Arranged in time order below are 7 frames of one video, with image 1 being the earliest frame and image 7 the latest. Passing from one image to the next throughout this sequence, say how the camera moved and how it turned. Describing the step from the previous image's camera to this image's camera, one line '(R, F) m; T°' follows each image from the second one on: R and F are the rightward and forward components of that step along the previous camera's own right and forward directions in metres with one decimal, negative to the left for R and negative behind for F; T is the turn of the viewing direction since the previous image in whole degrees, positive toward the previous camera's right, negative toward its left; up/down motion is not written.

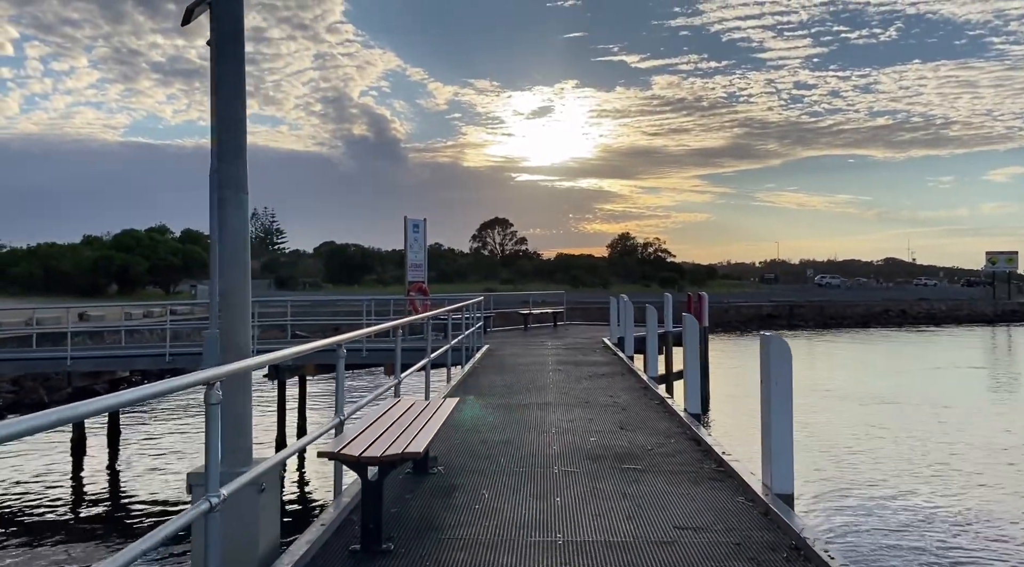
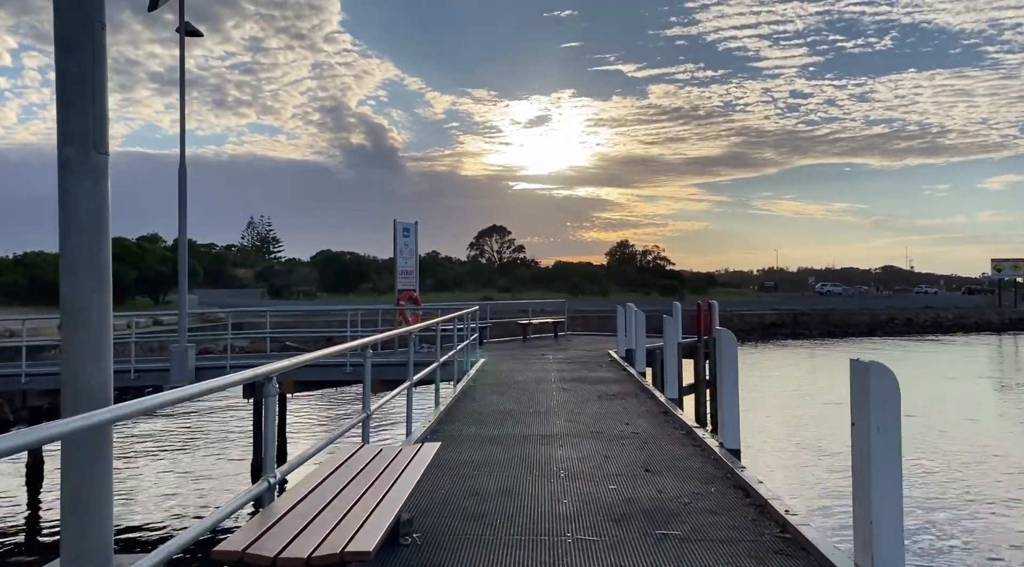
(0.0, +1.3) m; 0°
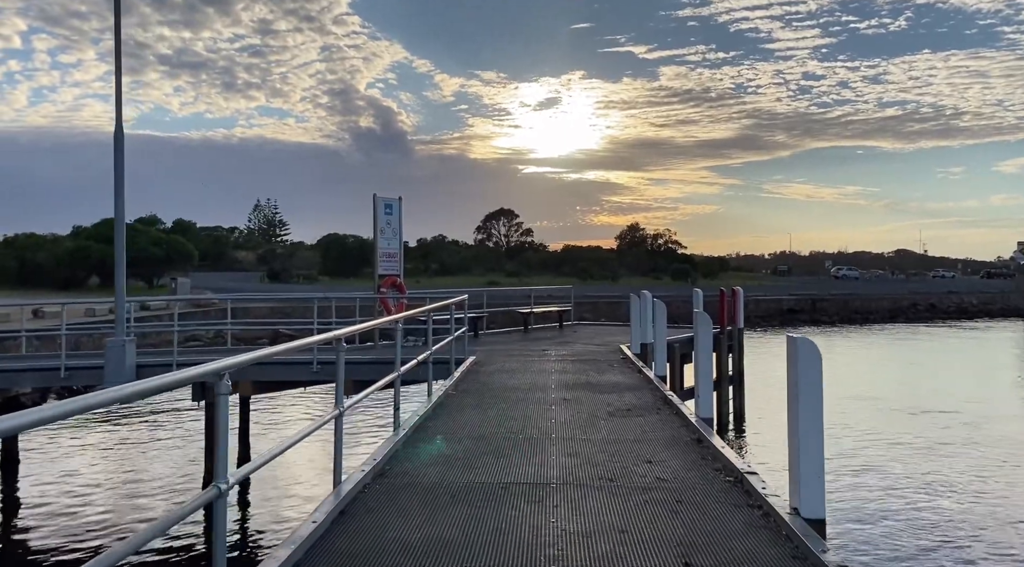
(+0.2, +2.1) m; -1°
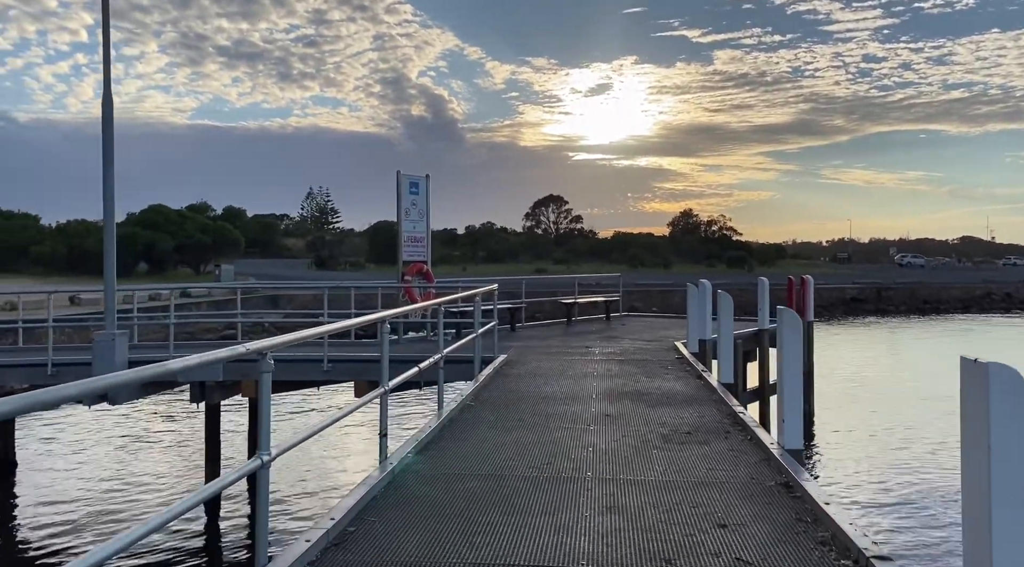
(+0.2, +1.6) m; -3°
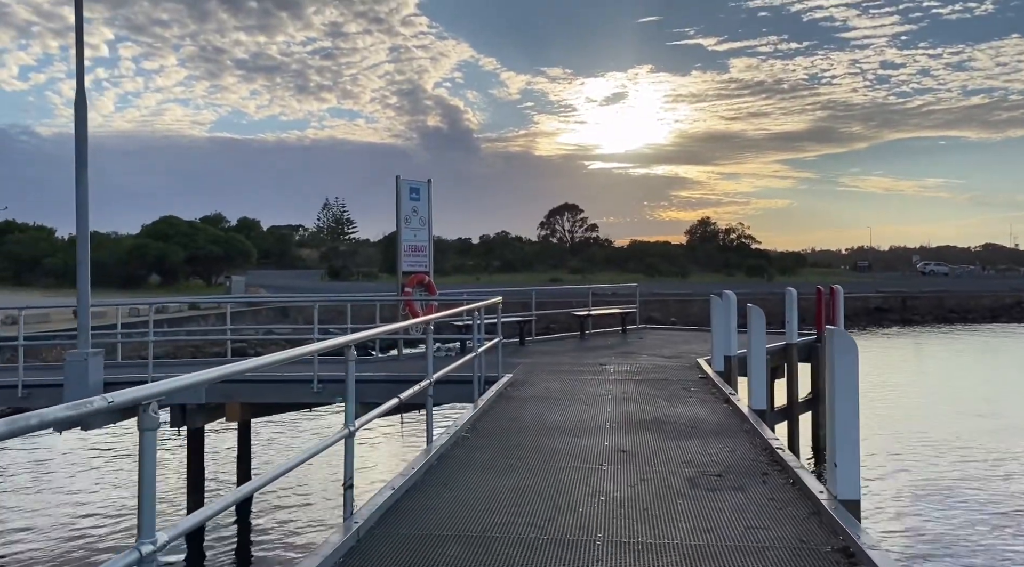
(+0.1, +0.9) m; -1°
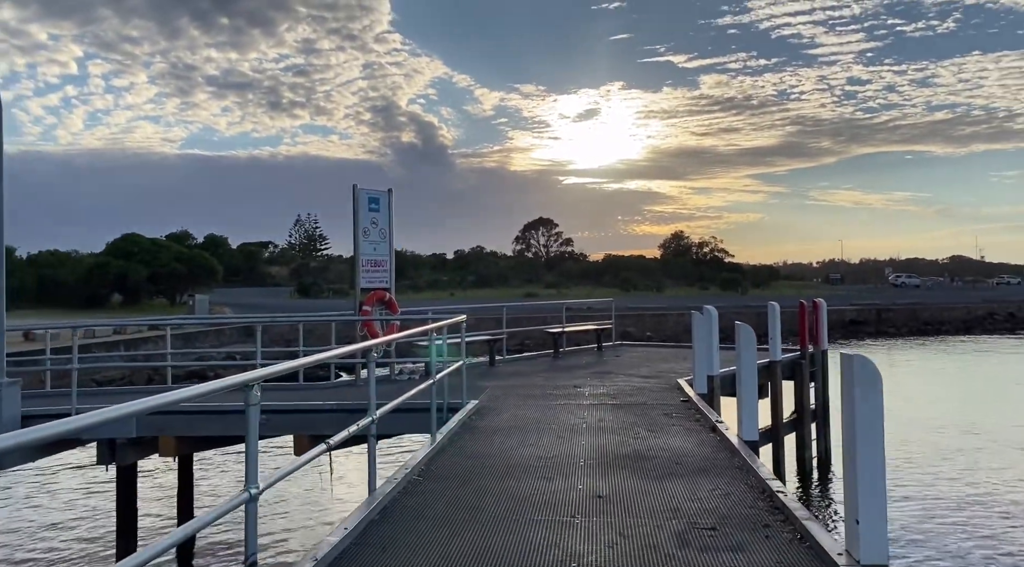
(+0.1, +0.9) m; +2°
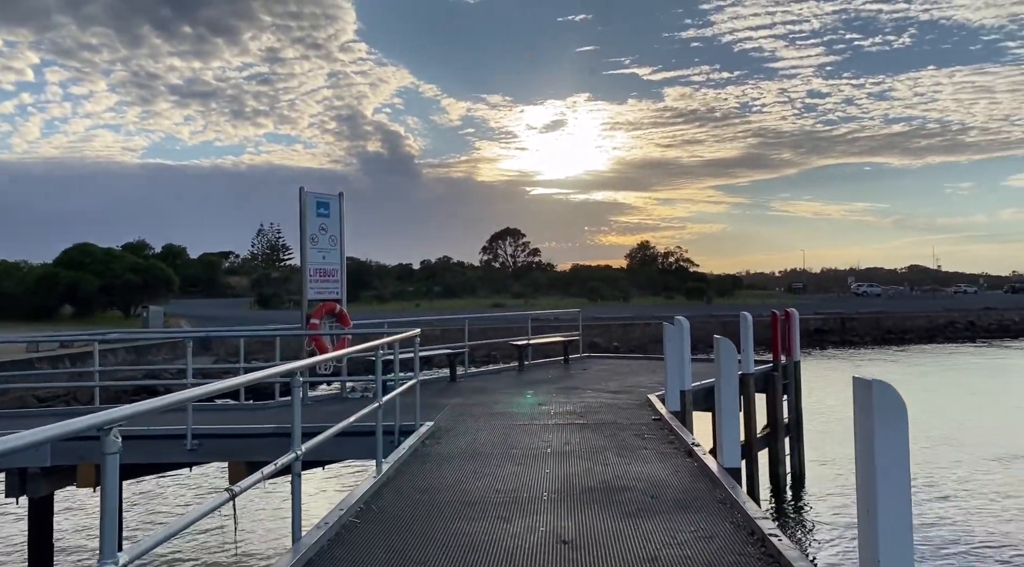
(+0.1, +0.7) m; +2°
